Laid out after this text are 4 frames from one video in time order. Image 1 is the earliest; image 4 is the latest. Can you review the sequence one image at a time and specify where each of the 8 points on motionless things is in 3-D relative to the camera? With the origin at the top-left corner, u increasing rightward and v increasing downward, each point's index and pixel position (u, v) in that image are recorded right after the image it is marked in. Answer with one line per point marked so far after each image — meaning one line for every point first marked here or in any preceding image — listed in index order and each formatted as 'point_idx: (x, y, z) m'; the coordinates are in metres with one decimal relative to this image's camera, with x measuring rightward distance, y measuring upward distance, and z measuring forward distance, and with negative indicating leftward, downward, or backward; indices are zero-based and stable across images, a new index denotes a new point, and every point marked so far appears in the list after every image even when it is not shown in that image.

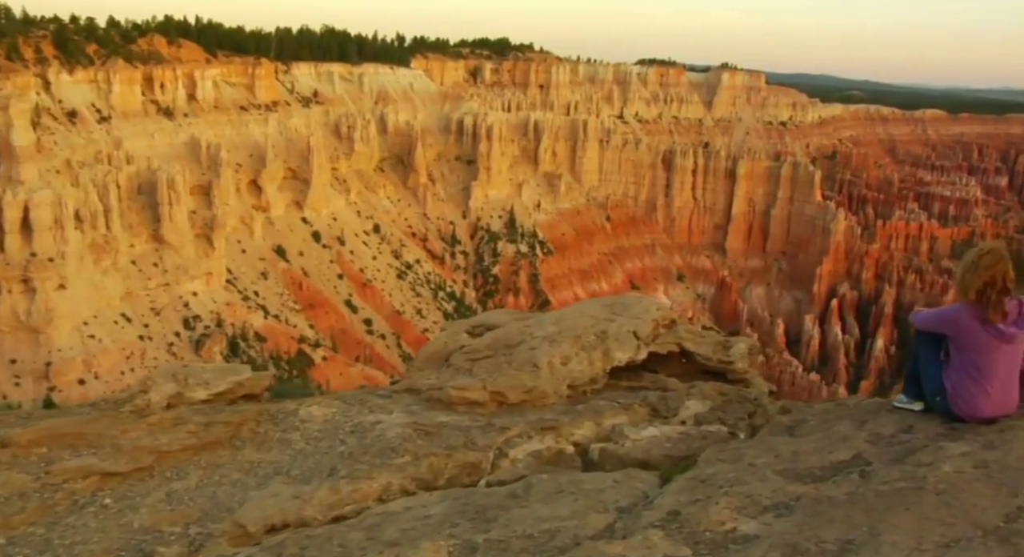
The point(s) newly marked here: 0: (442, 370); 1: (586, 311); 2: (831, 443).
0: (-0.7, -0.9, +7.8) m
1: (+0.8, -0.4, +8.6) m
2: (+2.2, -1.1, +5.4) m
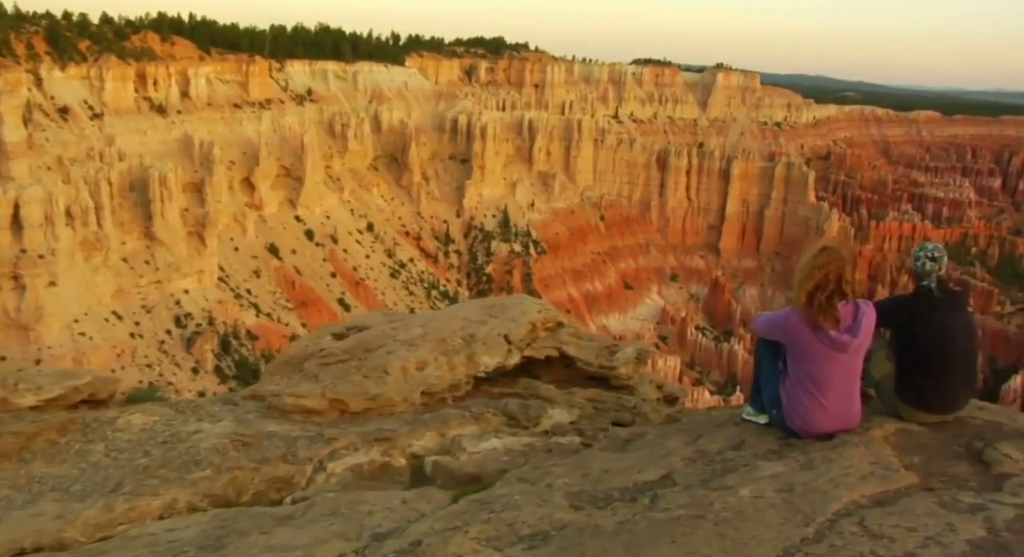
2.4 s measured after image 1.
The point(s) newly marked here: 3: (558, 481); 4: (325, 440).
0: (-2.0, -0.9, +7.2) m
1: (-0.6, -0.4, +8.1) m
2: (+0.9, -1.1, +4.9) m
3: (+0.3, -1.2, +4.7) m
4: (-1.5, -1.3, +6.2) m
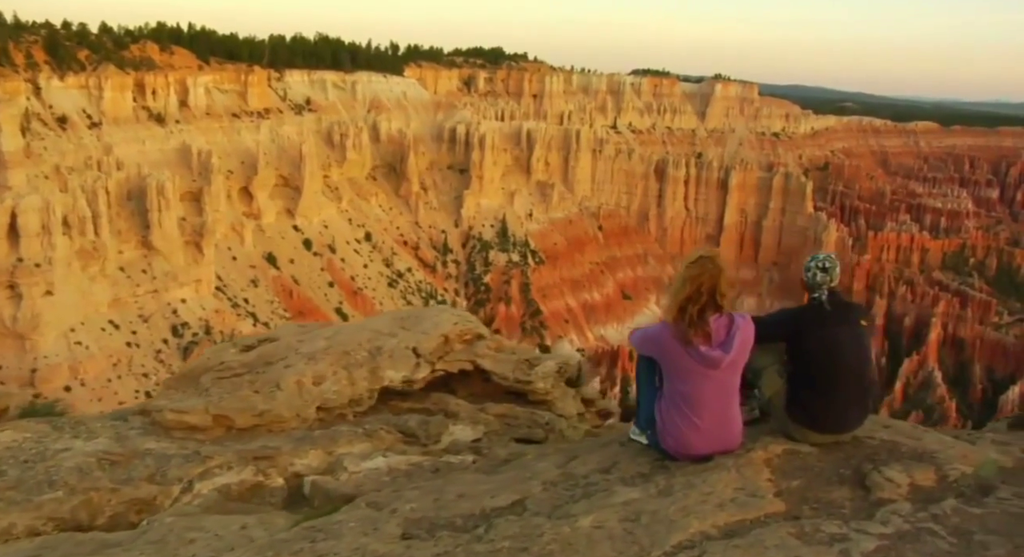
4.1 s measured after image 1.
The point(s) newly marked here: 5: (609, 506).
0: (-2.9, -1.0, +6.9) m
1: (-1.4, -0.5, +7.8) m
2: (0.0, -1.2, +4.6) m
3: (-0.6, -1.3, +4.4) m
4: (-2.3, -1.4, +5.9) m
5: (+0.5, -1.2, +4.0) m
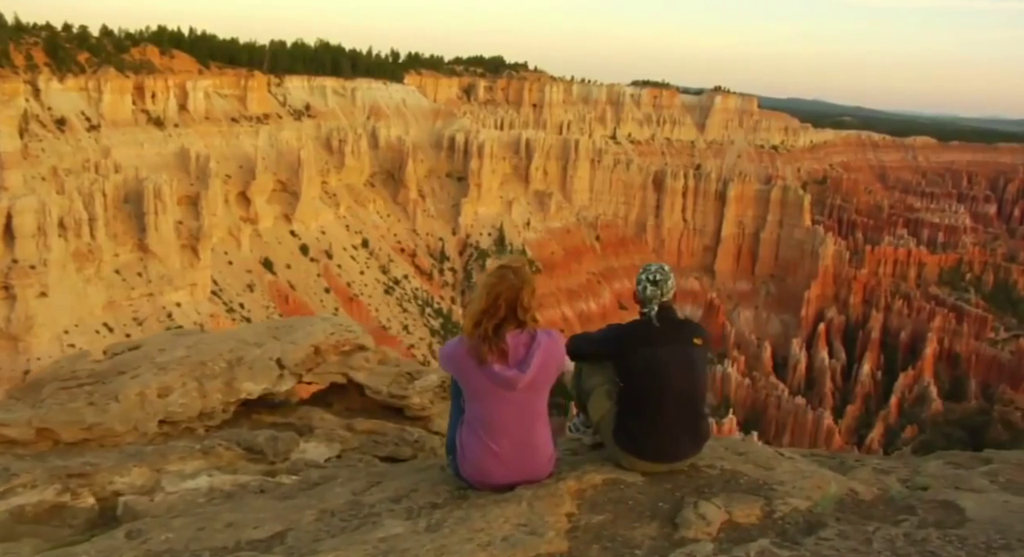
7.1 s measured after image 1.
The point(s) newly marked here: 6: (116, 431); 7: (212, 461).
0: (-4.1, -1.0, +6.5) m
1: (-2.6, -0.5, +7.3) m
2: (-1.2, -1.2, +4.2) m
3: (-1.8, -1.3, +3.9) m
4: (-3.5, -1.4, +5.4) m
5: (-0.7, -1.2, +3.6) m
6: (-3.1, -1.2, +6.1) m
7: (-2.3, -1.4, +5.9) m
